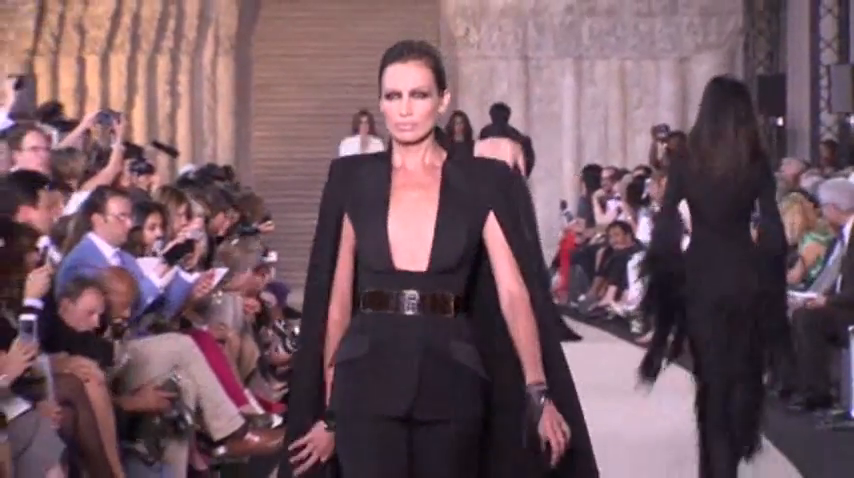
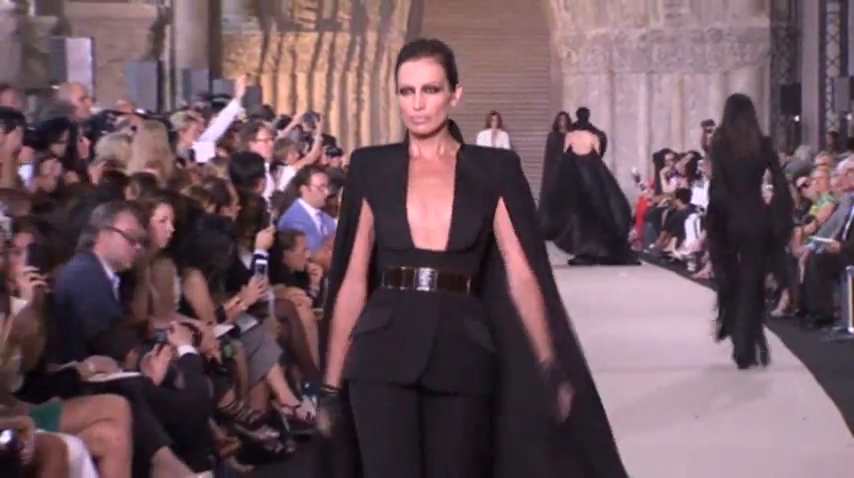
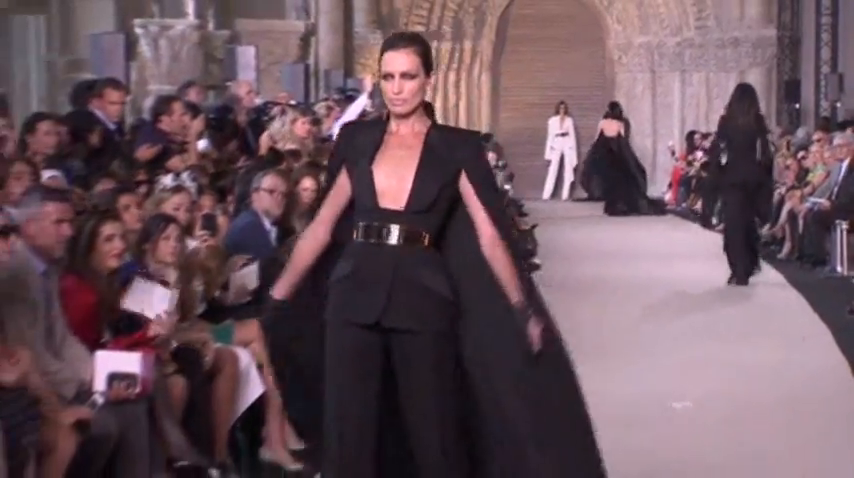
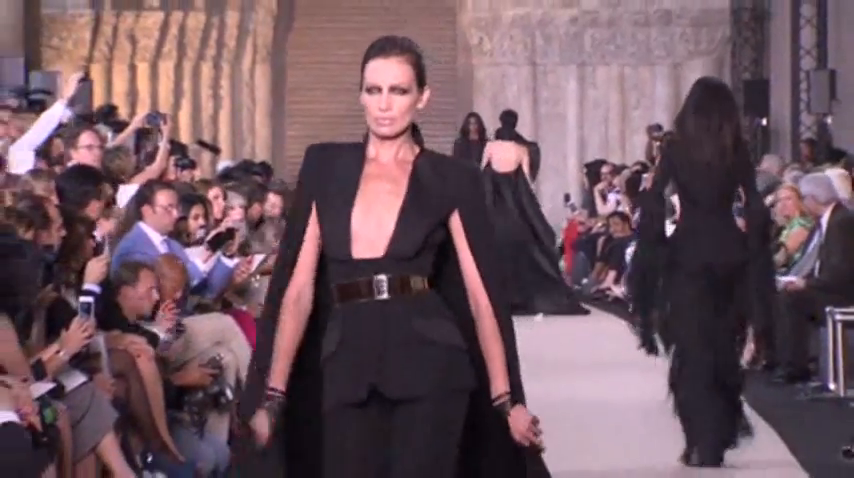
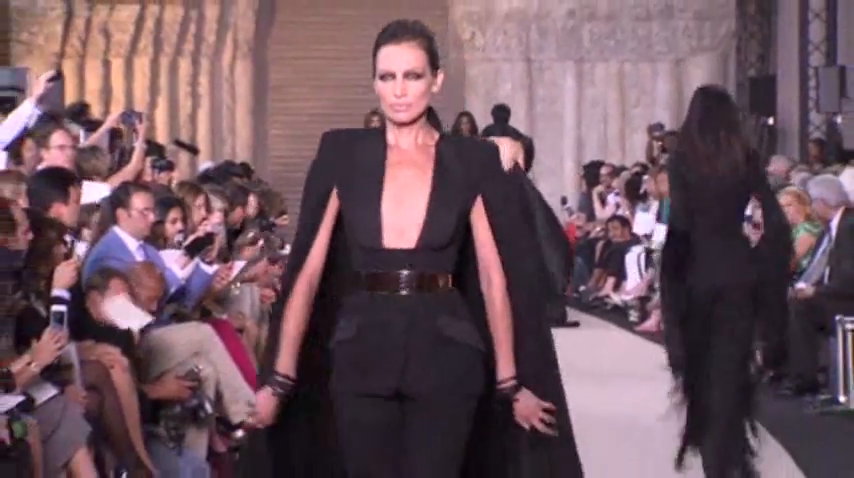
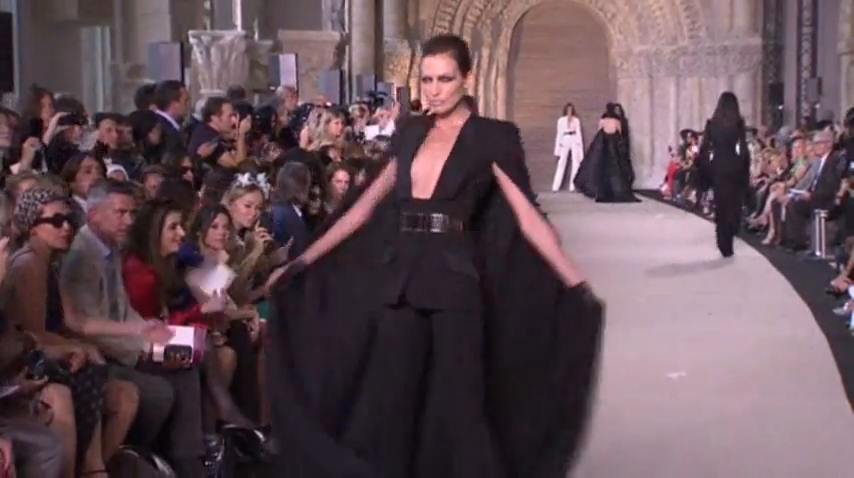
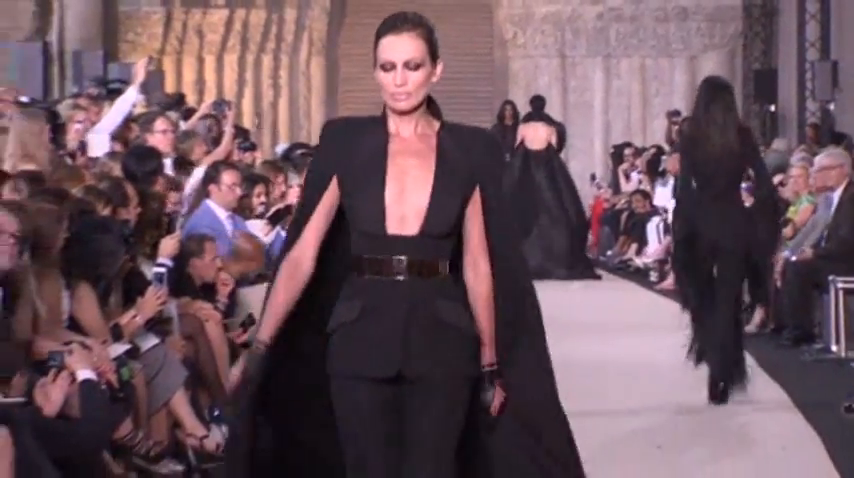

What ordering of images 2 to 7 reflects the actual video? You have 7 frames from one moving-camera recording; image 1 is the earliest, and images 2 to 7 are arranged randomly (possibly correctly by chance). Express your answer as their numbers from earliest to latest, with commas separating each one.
5, 4, 7, 2, 3, 6
